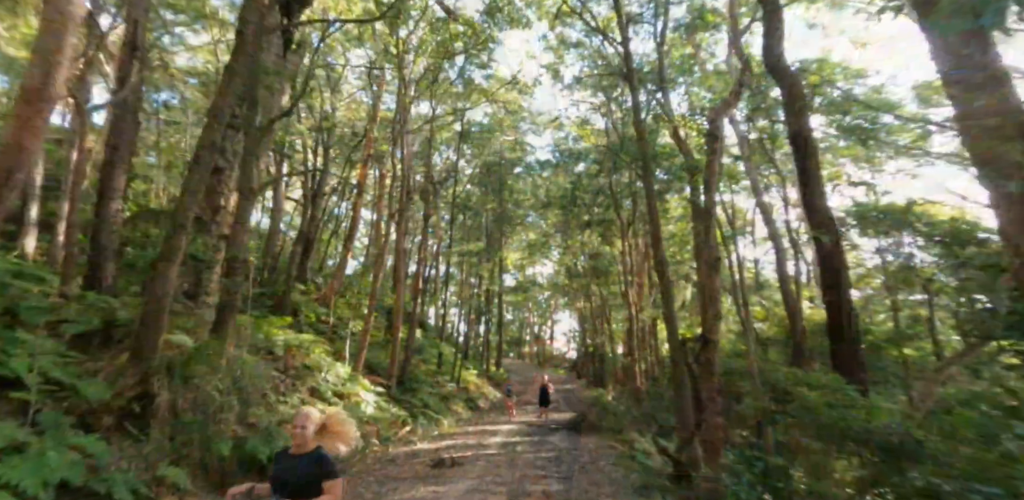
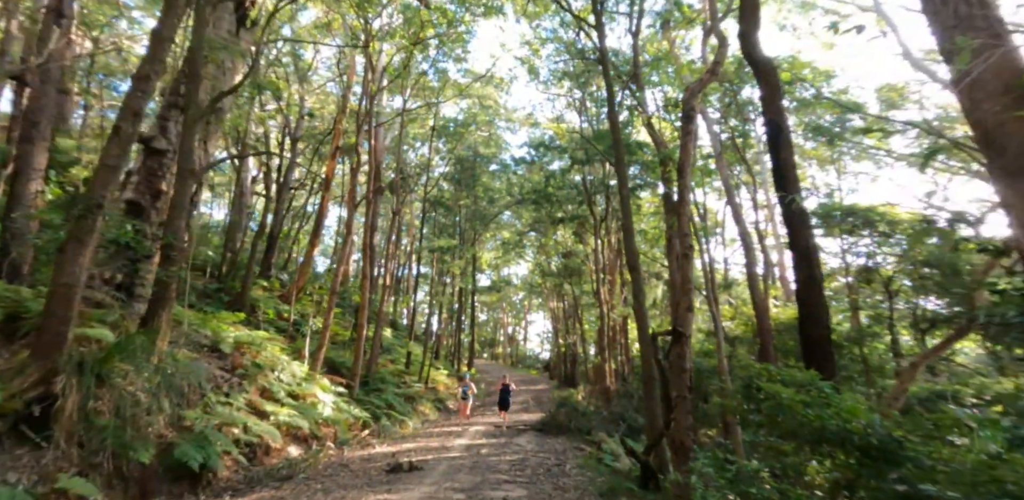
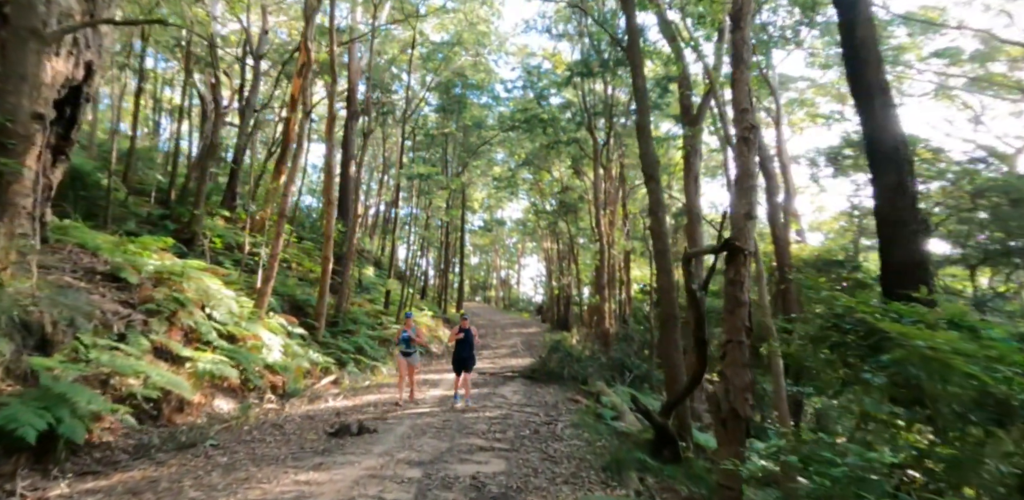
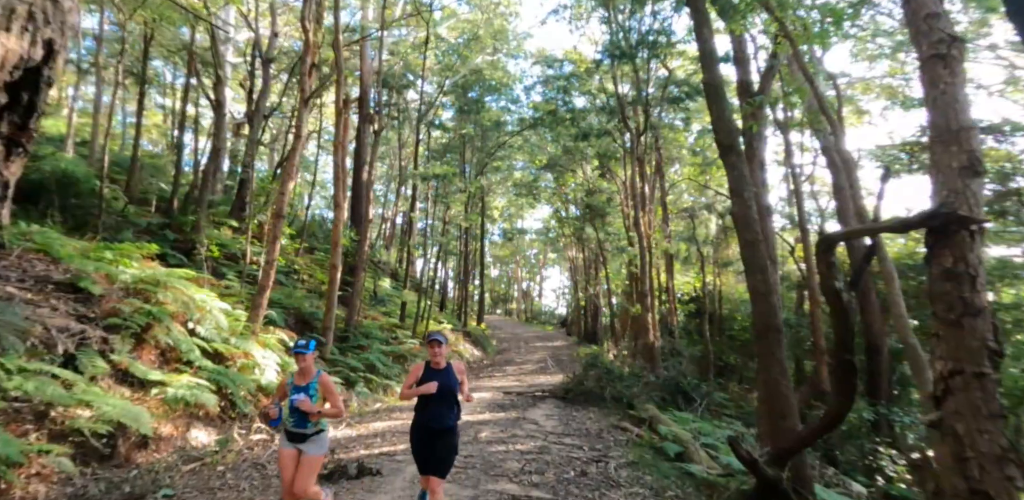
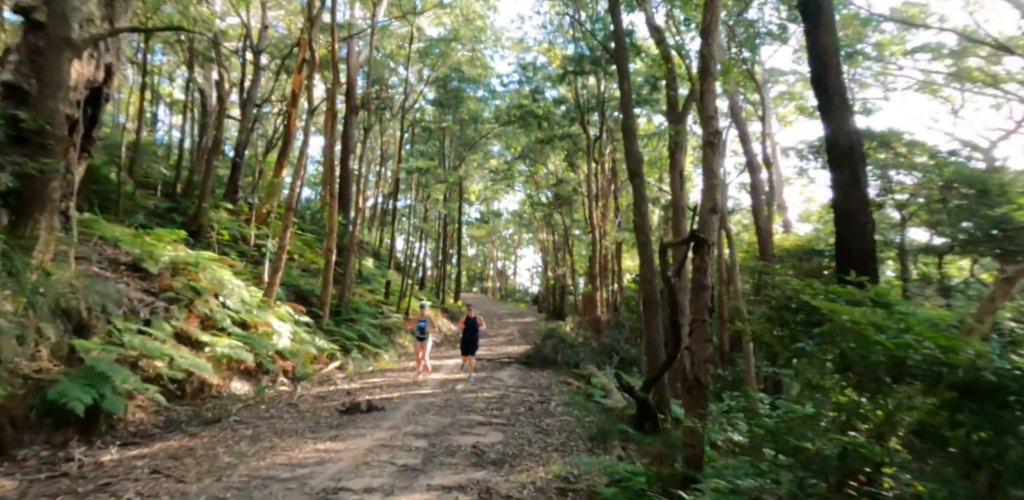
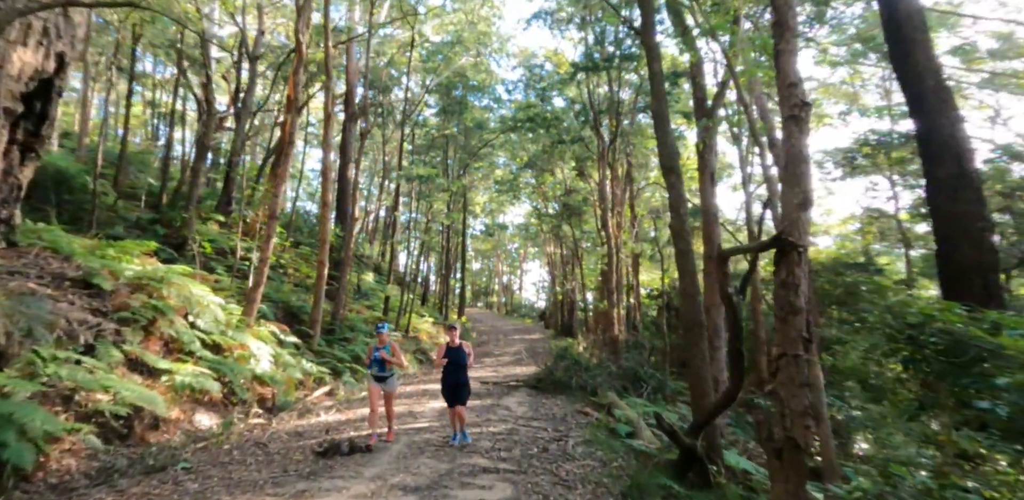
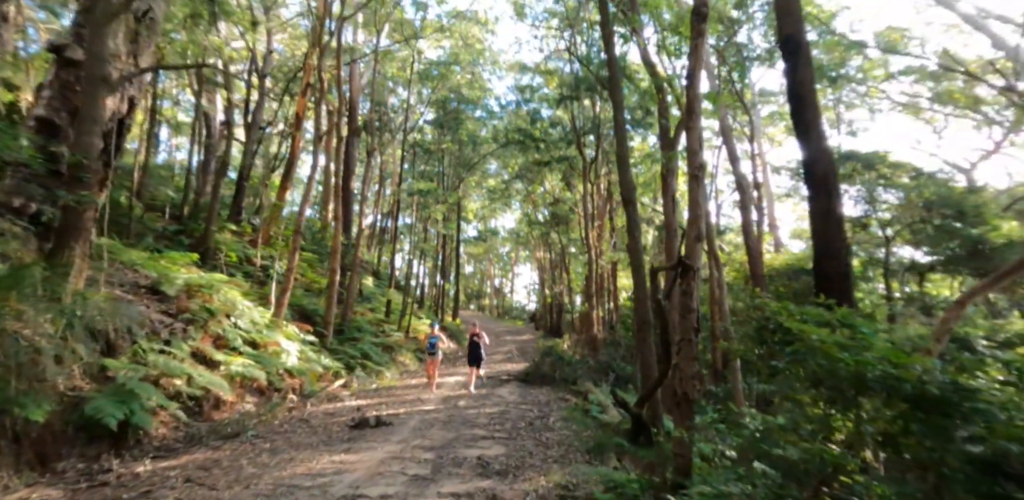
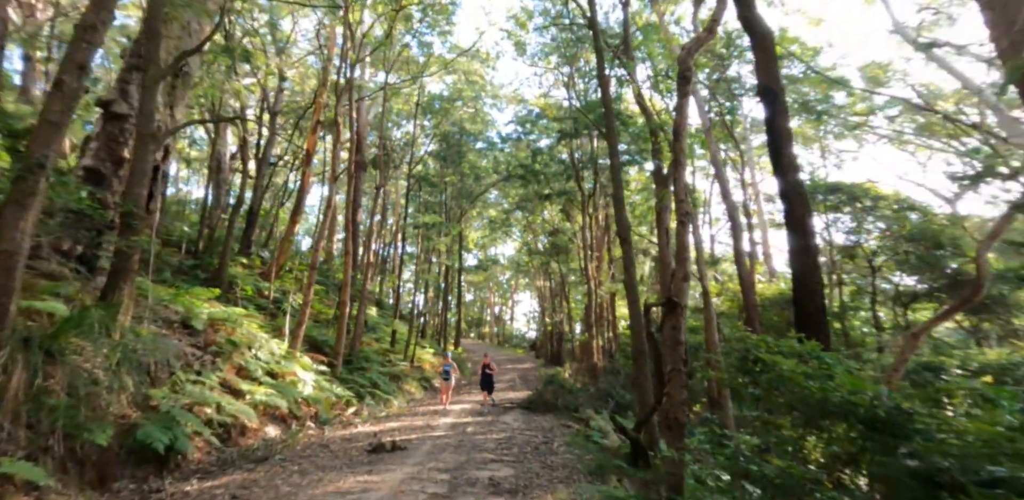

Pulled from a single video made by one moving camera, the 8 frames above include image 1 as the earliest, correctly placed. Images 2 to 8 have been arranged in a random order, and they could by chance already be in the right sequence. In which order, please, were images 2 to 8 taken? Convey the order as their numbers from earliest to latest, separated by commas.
2, 8, 7, 5, 3, 6, 4
